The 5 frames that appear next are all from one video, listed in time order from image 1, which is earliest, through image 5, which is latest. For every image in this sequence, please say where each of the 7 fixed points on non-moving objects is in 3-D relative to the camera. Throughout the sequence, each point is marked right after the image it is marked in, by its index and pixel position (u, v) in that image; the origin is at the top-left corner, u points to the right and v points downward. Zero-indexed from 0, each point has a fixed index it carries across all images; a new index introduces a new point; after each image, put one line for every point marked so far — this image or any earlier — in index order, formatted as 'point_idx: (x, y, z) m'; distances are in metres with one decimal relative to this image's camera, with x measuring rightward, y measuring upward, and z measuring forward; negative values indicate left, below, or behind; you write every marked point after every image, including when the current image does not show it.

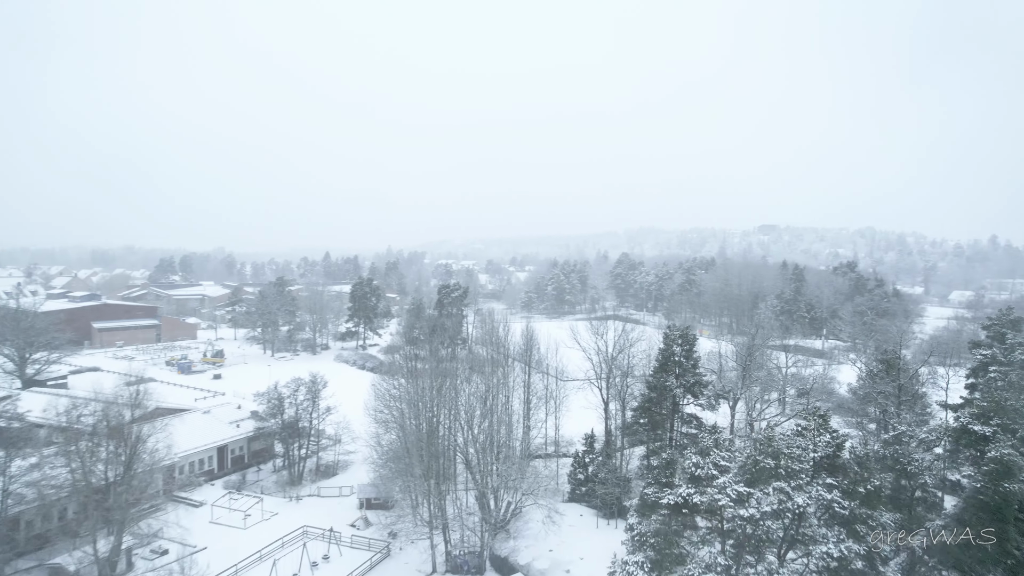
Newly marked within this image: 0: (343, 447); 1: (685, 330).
0: (-4.5, -4.2, +18.8) m
1: (+3.7, -0.9, +15.0) m
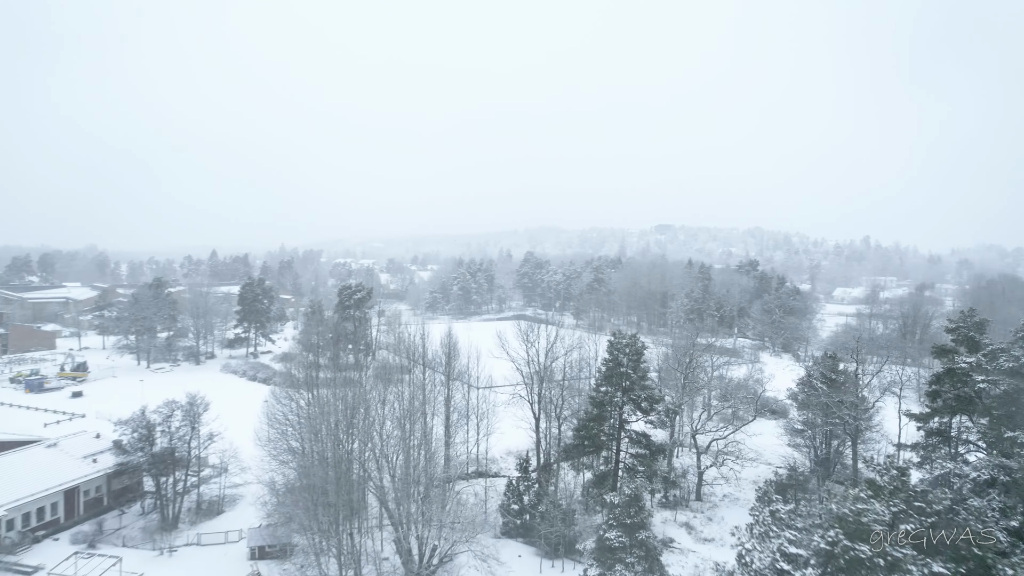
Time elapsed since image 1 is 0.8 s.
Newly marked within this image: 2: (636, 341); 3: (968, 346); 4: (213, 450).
0: (-6.3, -4.3, +15.9) m
1: (+2.3, -0.9, +13.3) m
2: (+2.3, -1.0, +13.2) m
3: (+8.0, -1.0, +12.4) m
4: (-7.0, -3.8, +16.6) m
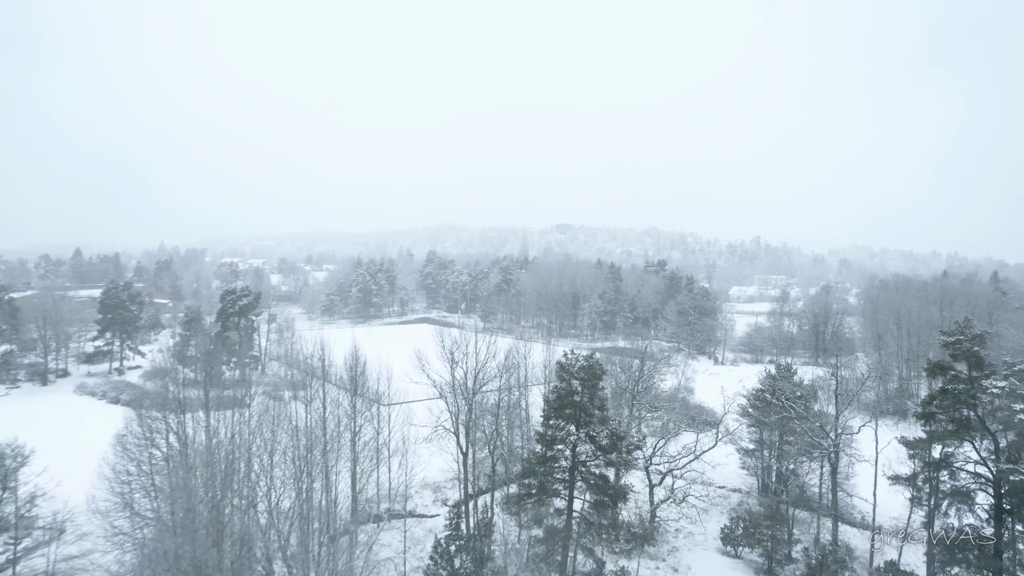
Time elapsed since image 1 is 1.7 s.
0: (-7.7, -4.5, +12.2) m
1: (+1.2, -1.1, +10.9) m
2: (+1.2, -1.1, +10.7) m
3: (+7.0, -1.1, +10.8) m
4: (-8.5, -4.0, +12.8) m
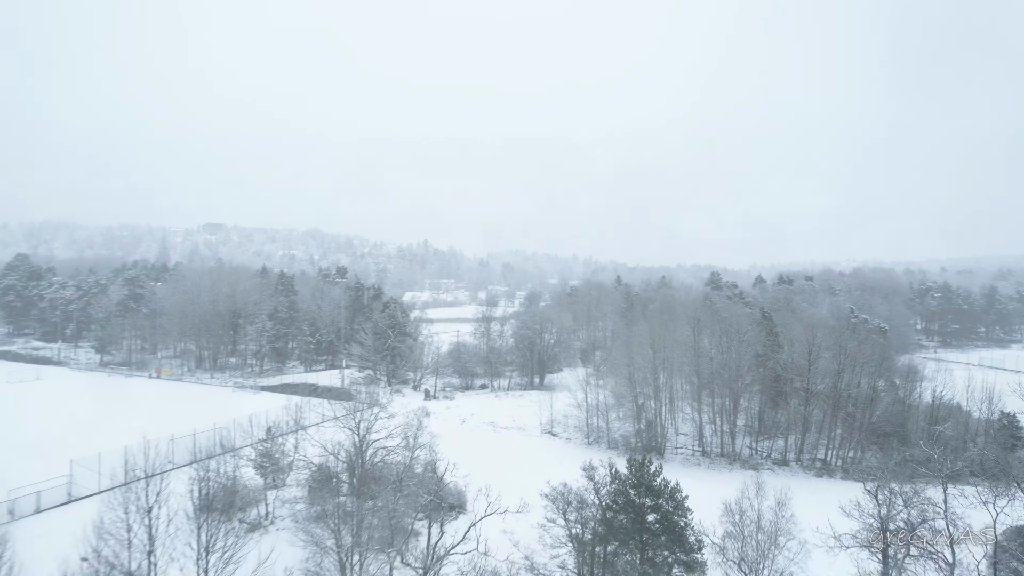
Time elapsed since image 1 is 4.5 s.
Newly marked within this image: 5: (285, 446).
0: (-8.8, -5.2, -0.3) m
1: (-0.4, -1.7, +2.6) m
2: (-0.2, -1.7, +2.5) m
3: (+4.8, -1.6, +5.2) m
4: (-9.7, -4.8, -0.1) m
5: (-5.2, -3.6, +16.2) m
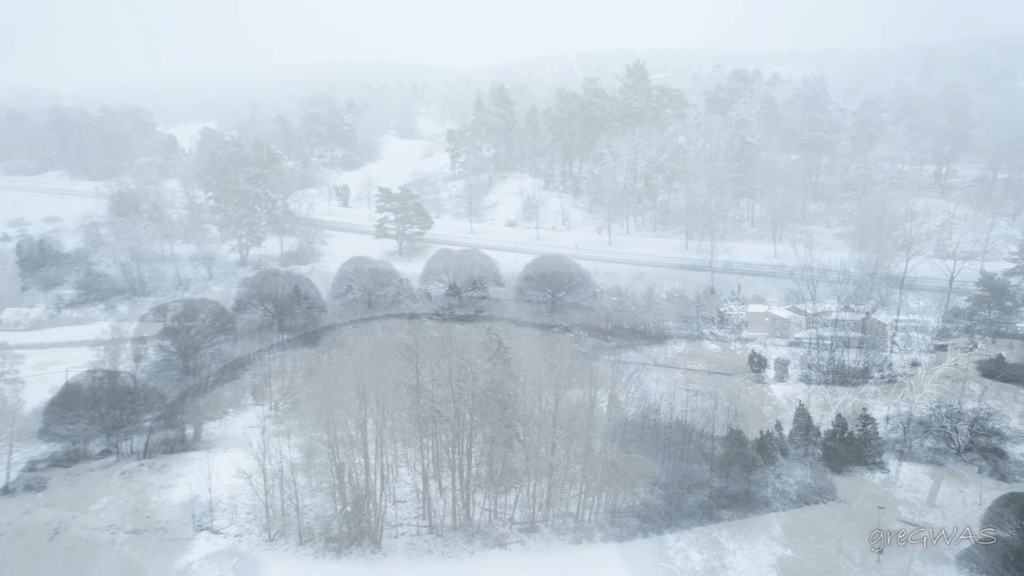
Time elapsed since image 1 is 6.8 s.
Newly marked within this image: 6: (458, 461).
0: (-5.6, -5.6, -10.1) m
1: (+0.7, -1.9, -3.9) m
2: (+0.8, -1.9, -4.0) m
3: (+4.3, -1.7, +0.7) m
4: (-6.5, -5.2, -10.4) m
5: (-9.5, -4.3, +6.3) m
6: (-1.3, -4.4, +17.6) m
